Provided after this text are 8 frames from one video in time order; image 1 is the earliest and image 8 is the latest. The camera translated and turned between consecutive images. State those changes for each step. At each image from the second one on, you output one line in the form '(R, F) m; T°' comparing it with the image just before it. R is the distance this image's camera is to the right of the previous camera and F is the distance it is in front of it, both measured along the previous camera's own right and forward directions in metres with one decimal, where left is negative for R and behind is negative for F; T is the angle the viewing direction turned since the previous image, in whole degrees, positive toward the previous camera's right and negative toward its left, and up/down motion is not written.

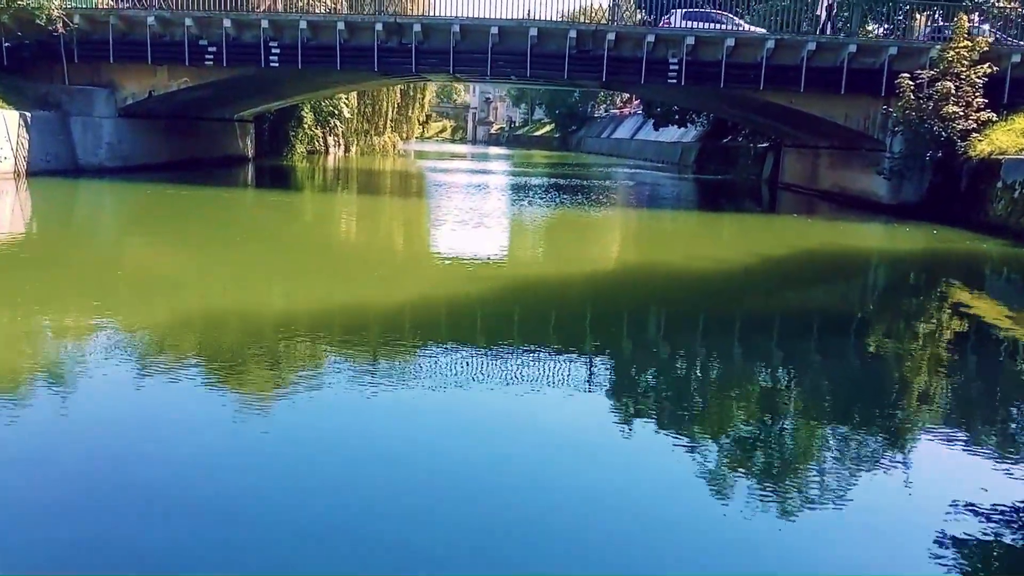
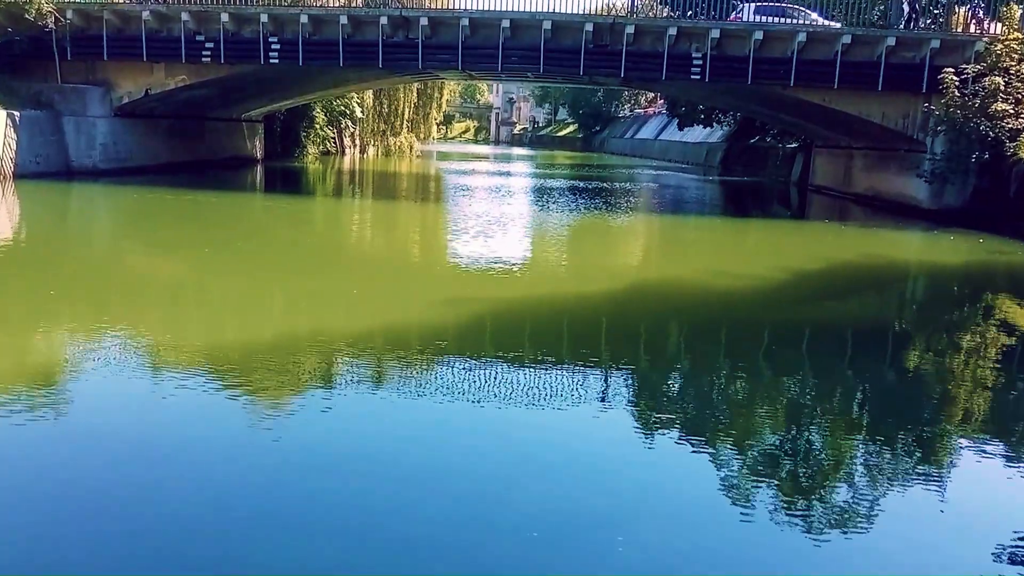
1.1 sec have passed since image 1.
(+0.2, +0.9) m; -2°
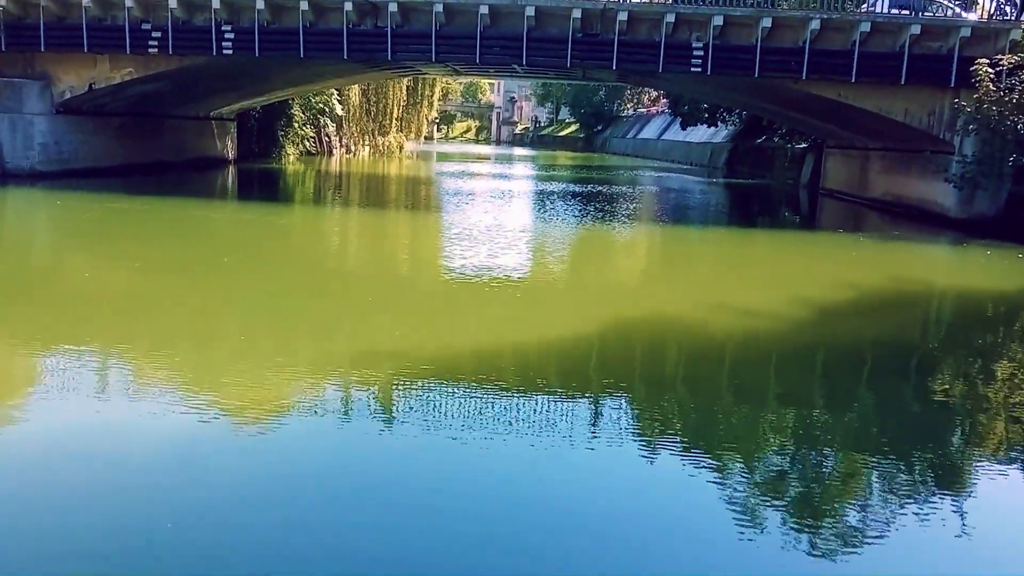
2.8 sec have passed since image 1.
(+0.4, +1.5) m; 0°
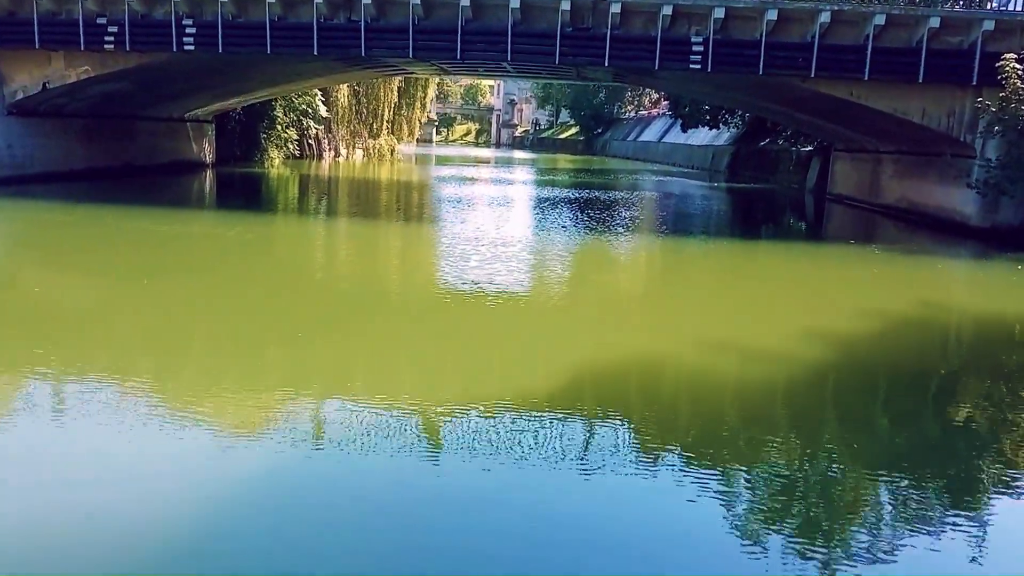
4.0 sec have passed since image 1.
(+0.2, +1.0) m; 0°
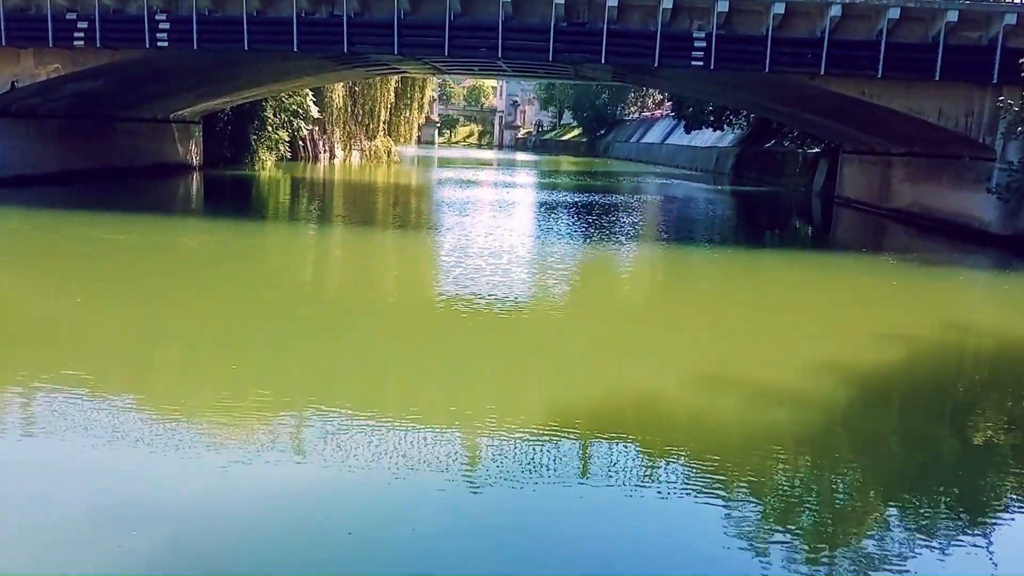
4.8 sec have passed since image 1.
(+0.2, +0.7) m; 0°
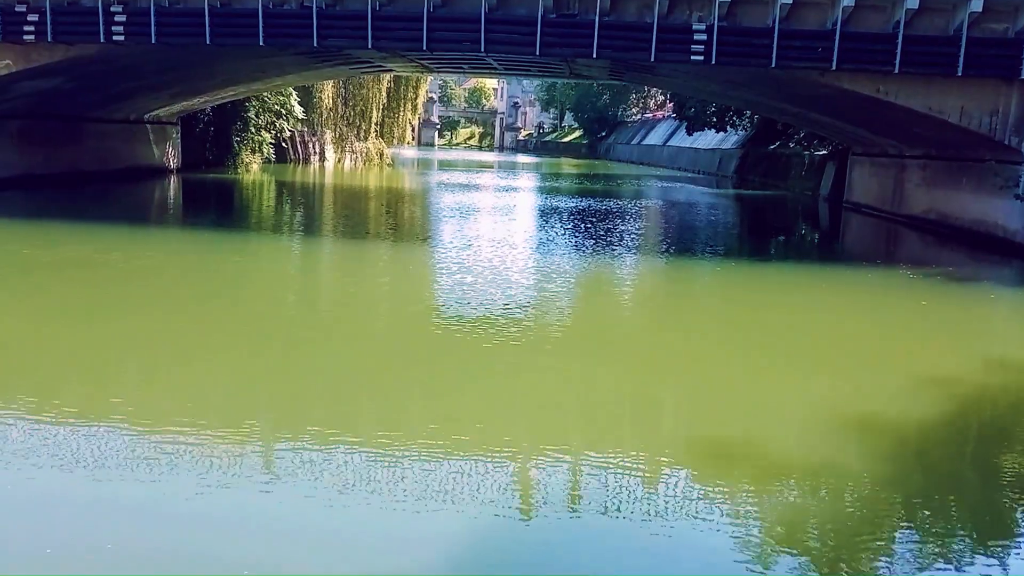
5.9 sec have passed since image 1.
(+0.2, +0.9) m; 0°
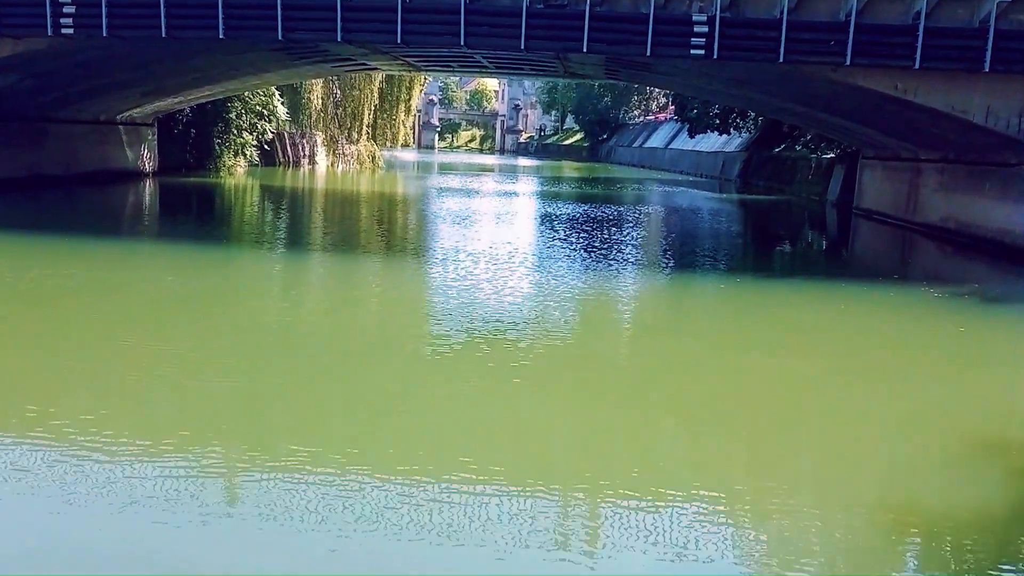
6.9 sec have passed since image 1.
(+0.2, +0.9) m; 0°
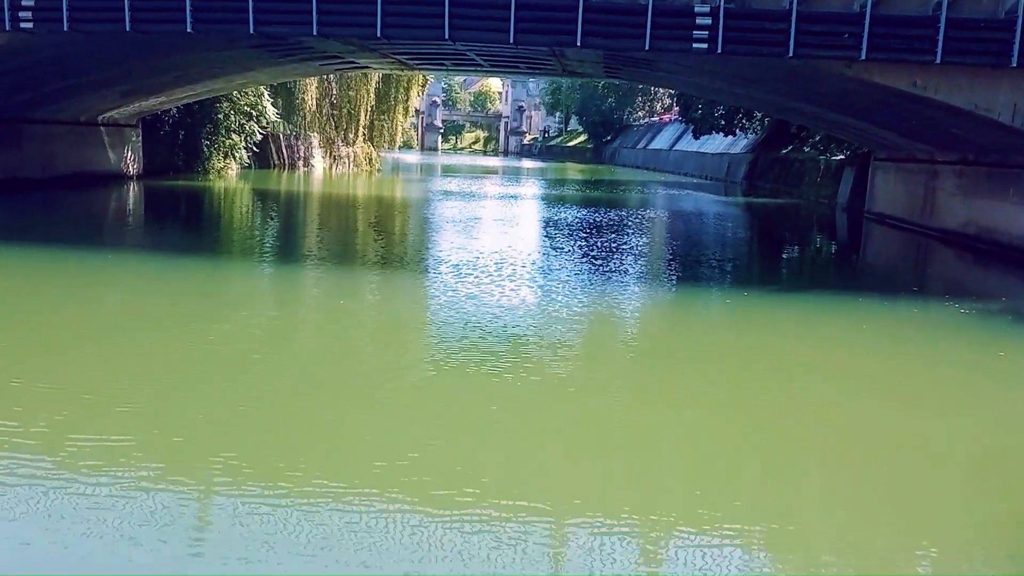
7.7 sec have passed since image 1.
(+0.2, +0.7) m; 0°
